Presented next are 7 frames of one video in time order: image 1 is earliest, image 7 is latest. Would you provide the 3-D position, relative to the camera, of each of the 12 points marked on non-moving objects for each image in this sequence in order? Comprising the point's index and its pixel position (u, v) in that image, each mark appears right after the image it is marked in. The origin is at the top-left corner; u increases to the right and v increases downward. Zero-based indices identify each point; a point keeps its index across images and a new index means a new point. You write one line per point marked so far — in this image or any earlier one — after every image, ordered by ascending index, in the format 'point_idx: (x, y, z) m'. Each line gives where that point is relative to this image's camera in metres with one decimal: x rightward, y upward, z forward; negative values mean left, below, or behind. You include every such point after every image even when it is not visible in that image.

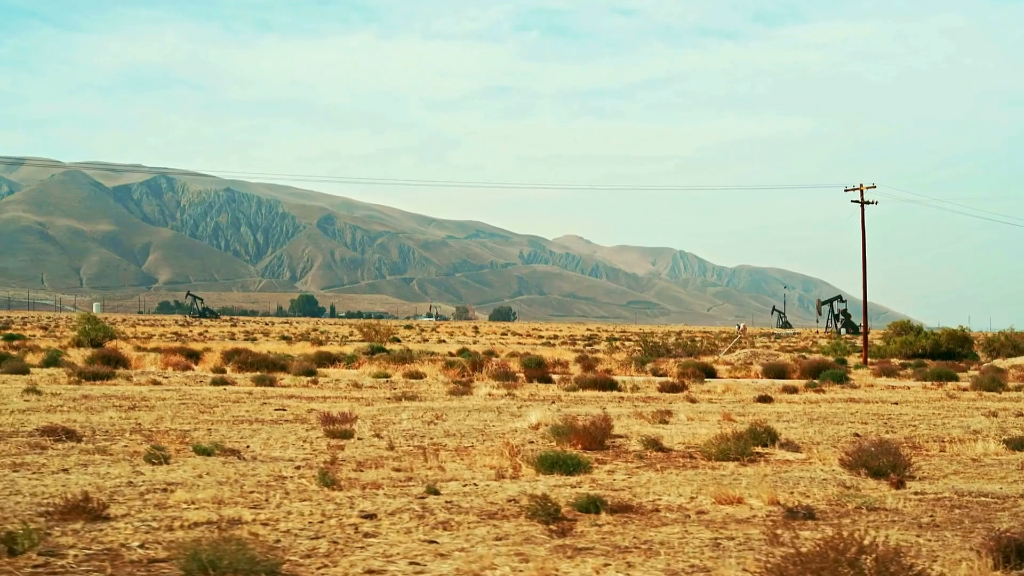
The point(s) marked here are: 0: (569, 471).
0: (+1.1, -3.4, +18.3) m
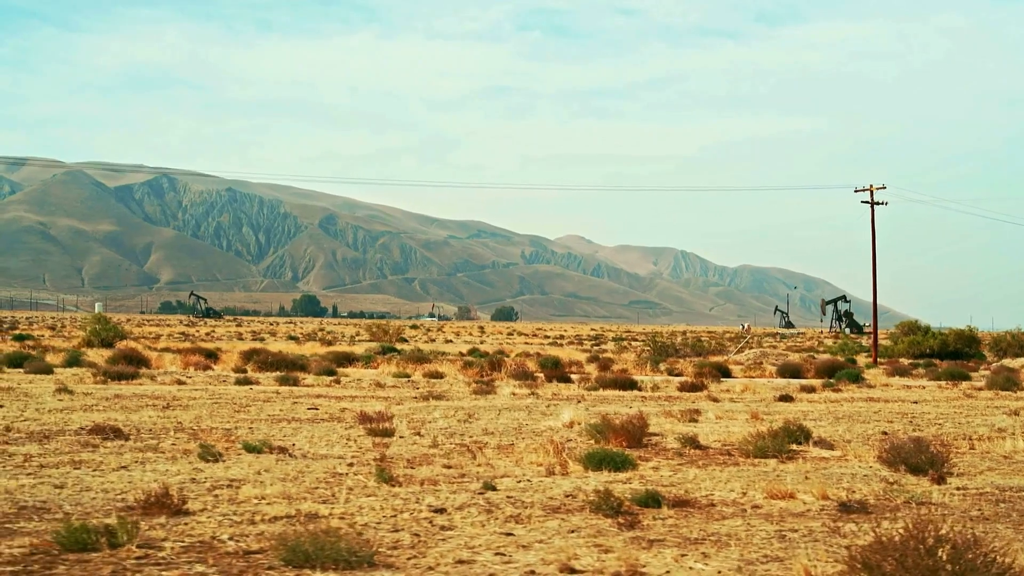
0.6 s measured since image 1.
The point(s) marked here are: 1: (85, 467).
0: (+2.0, -3.4, +18.8) m
1: (-8.3, -3.5, +19.3) m
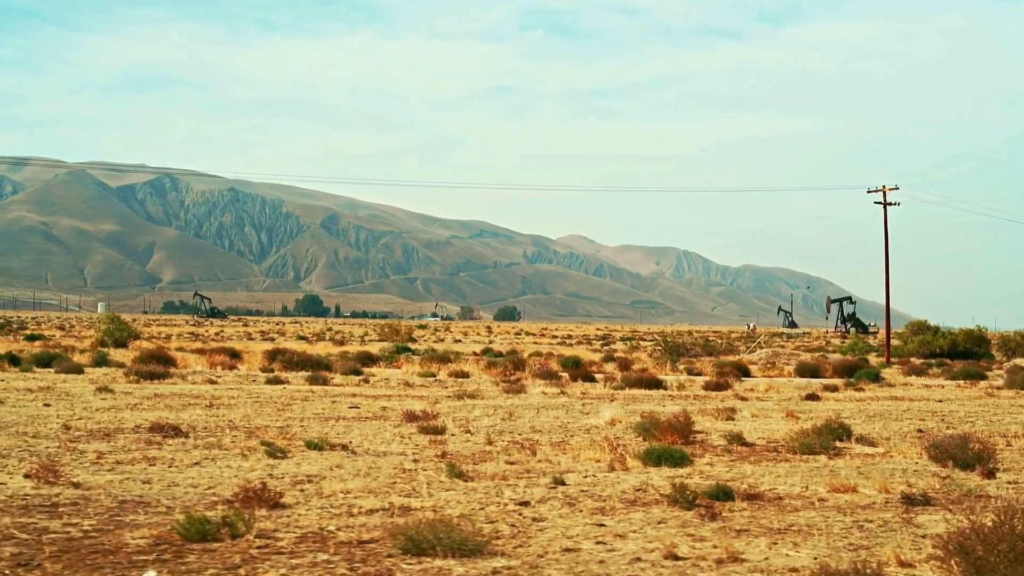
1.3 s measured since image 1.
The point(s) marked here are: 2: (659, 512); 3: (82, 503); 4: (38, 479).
0: (+3.2, -3.5, +19.5) m
1: (-7.1, -3.5, +19.9) m
2: (+2.1, -3.3, +14.4) m
3: (-6.5, -3.3, +15.3) m
4: (-8.3, -3.4, +17.5) m
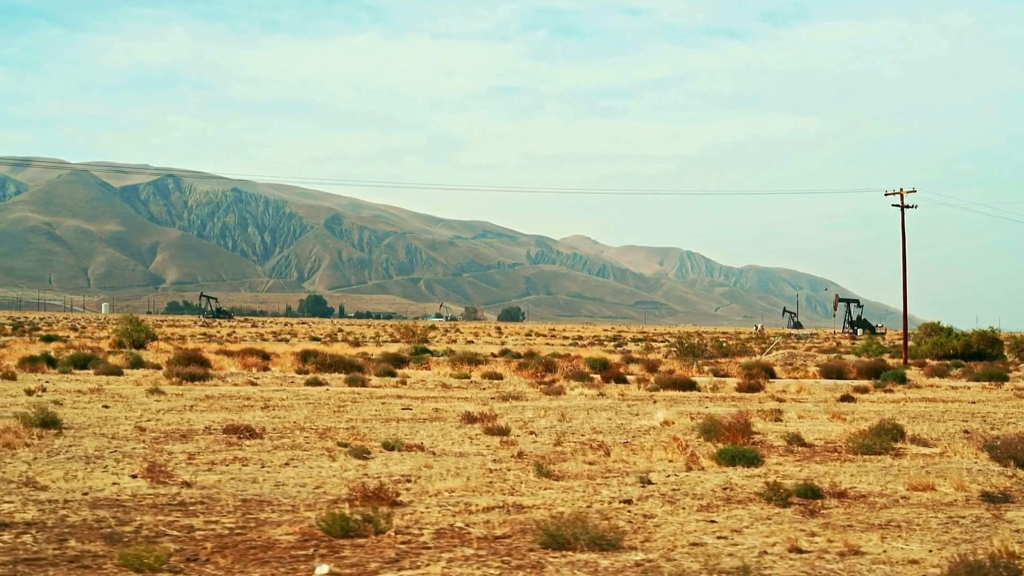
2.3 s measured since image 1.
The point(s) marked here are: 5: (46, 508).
0: (+4.9, -3.6, +20.4) m
1: (-5.4, -3.7, +20.7) m
2: (+3.8, -3.4, +15.3) m
3: (-4.8, -3.4, +16.1) m
4: (-6.6, -3.5, +18.3) m
5: (-7.0, -3.4, +15.2) m
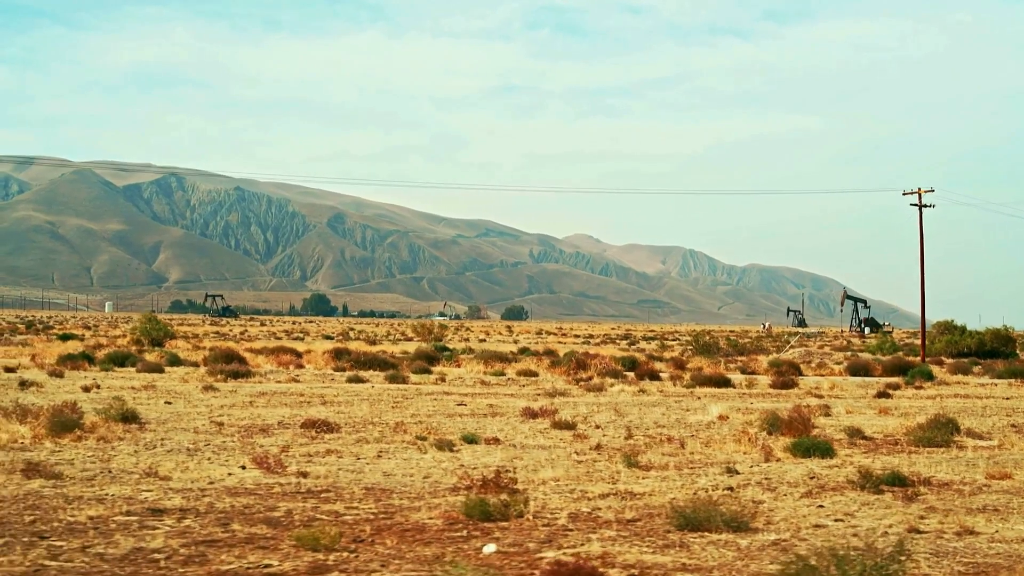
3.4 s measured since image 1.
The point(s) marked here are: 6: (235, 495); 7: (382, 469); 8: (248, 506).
0: (+6.7, -3.6, +21.3) m
1: (-3.6, -3.7, +21.7) m
2: (+5.6, -3.4, +16.2) m
3: (-3.0, -3.4, +17.0) m
4: (-4.8, -3.5, +19.2) m
5: (-5.2, -3.4, +16.1) m
6: (-4.5, -3.4, +16.2) m
7: (-2.6, -3.6, +19.6) m
8: (-4.0, -3.3, +15.3) m
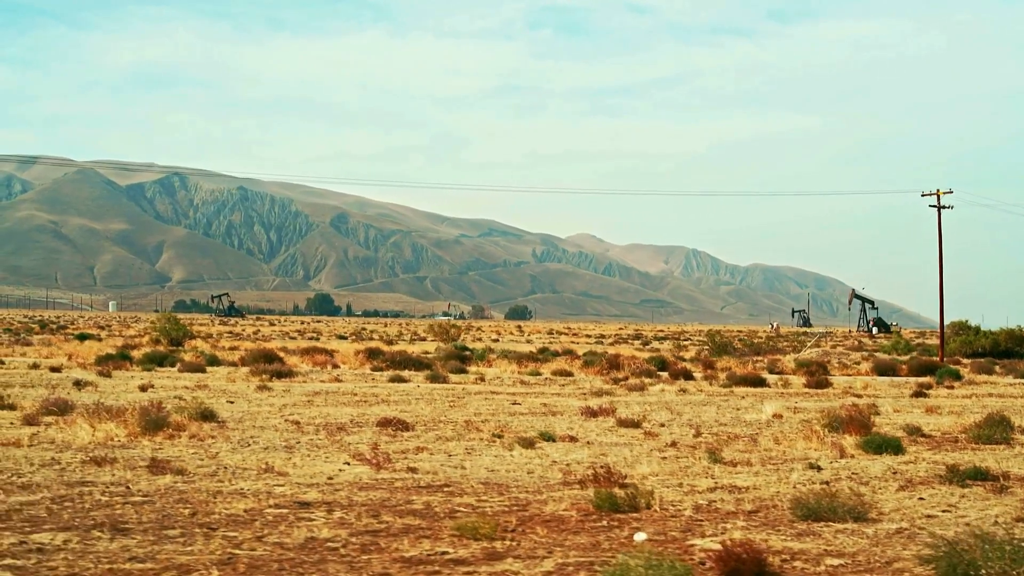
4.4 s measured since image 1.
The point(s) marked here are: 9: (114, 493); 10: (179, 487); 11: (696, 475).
0: (+8.6, -3.7, +22.3) m
1: (-1.7, -3.7, +22.6) m
2: (+7.6, -3.5, +17.2) m
3: (-1.0, -3.5, +18.0) m
4: (-2.8, -3.6, +20.1) m
5: (-3.2, -3.5, +17.1) m
6: (-2.6, -3.5, +17.2) m
7: (-0.6, -3.7, +20.5) m
8: (-2.1, -3.4, +16.3) m
9: (-6.6, -3.4, +16.6) m
10: (-5.9, -3.5, +17.5) m
11: (+3.5, -3.6, +19.1) m
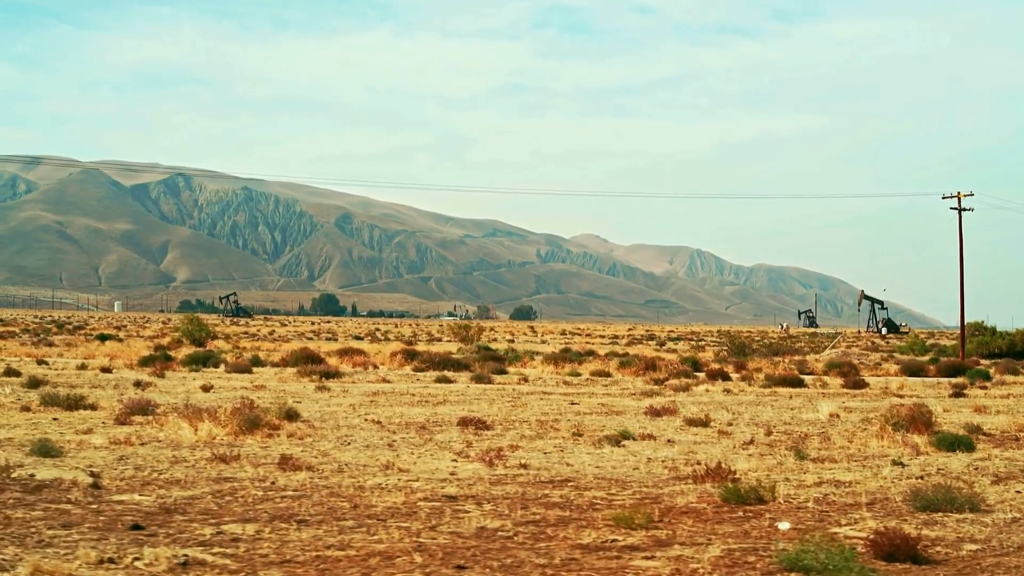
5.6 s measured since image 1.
0: (+10.8, -3.8, +23.6) m
1: (+0.5, -3.9, +23.8) m
2: (+9.8, -3.6, +18.5) m
3: (+1.2, -3.7, +19.2) m
4: (-0.6, -3.8, +21.3) m
5: (-1.0, -3.6, +18.3) m
6: (-0.3, -3.6, +18.4) m
7: (+1.6, -3.8, +21.7) m
8: (+0.1, -3.6, +17.4) m
9: (-4.4, -3.6, +17.7) m
10: (-3.6, -3.6, +18.6) m
11: (+5.7, -3.7, +20.3) m
